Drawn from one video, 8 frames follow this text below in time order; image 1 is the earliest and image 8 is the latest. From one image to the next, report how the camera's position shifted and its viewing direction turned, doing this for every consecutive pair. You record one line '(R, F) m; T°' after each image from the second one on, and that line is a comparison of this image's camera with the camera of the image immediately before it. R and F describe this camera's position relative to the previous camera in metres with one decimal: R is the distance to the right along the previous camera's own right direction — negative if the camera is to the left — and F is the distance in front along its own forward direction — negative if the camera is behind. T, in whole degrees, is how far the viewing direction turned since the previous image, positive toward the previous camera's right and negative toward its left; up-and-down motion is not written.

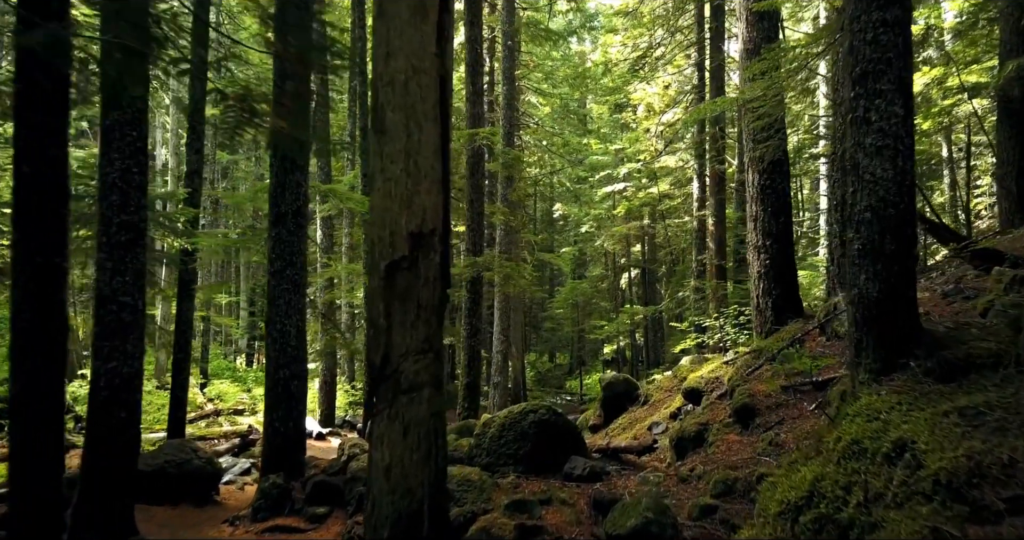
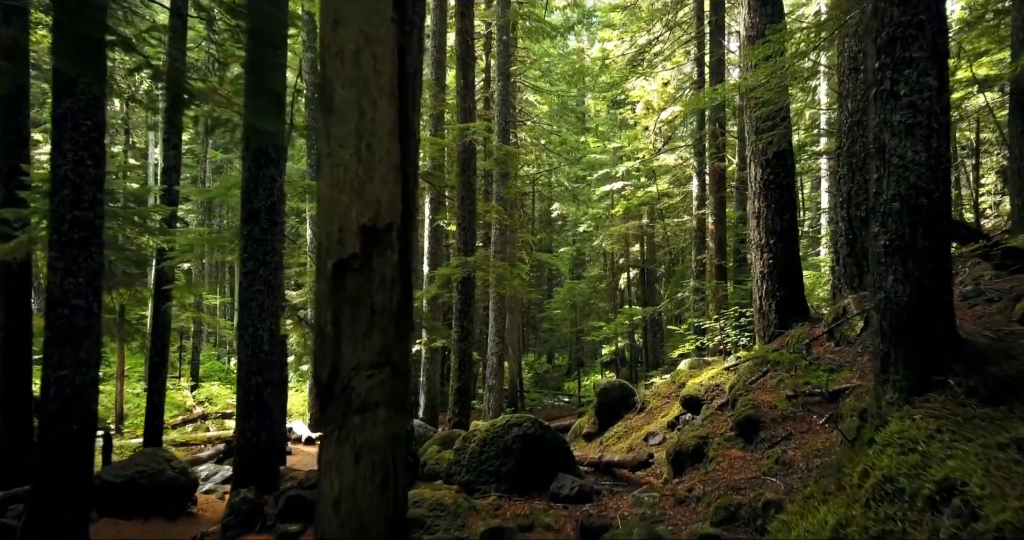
(+0.1, +0.4) m; 0°
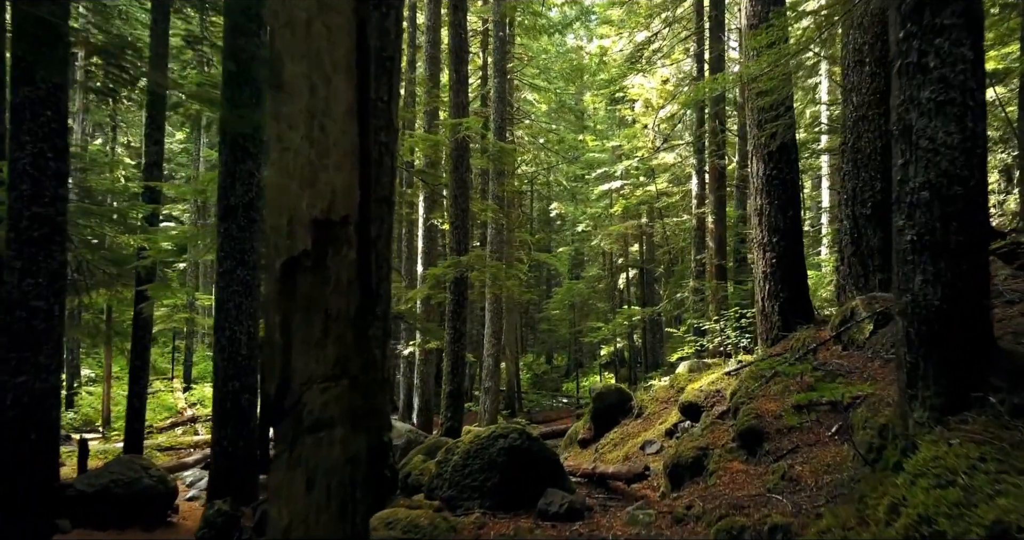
(+0.1, +0.3) m; 0°
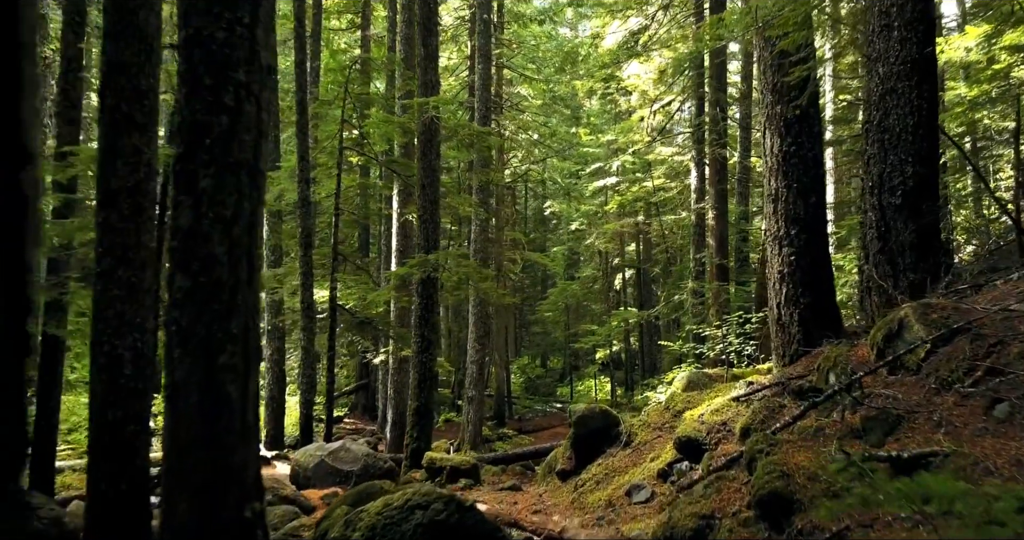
(+0.4, +1.2) m; 0°
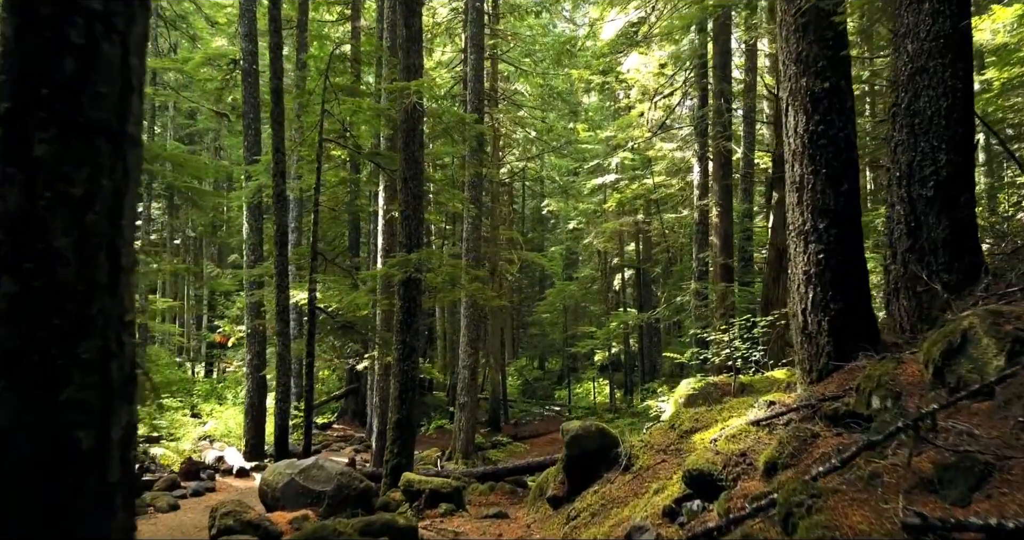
(+0.1, +0.7) m; 0°
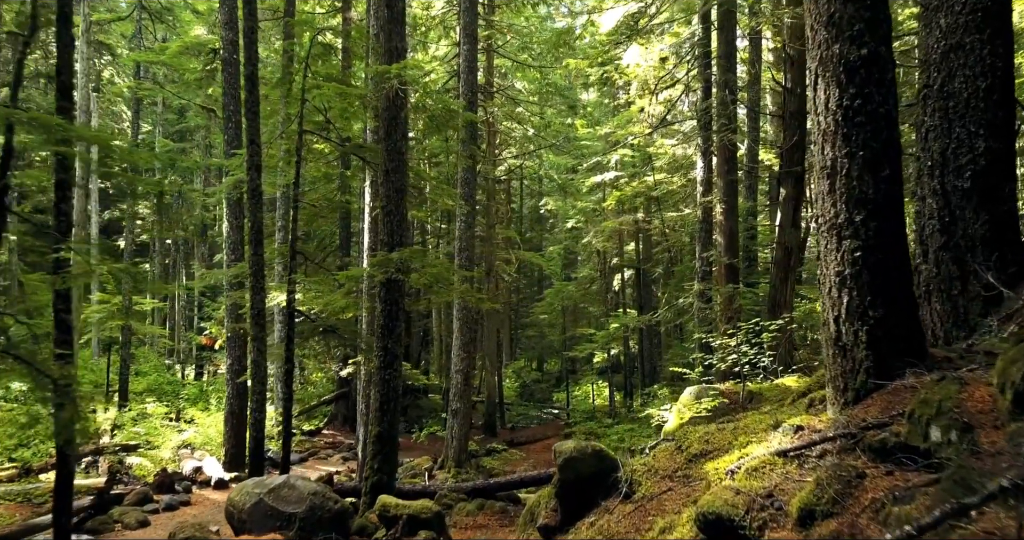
(+0.1, +0.7) m; 0°
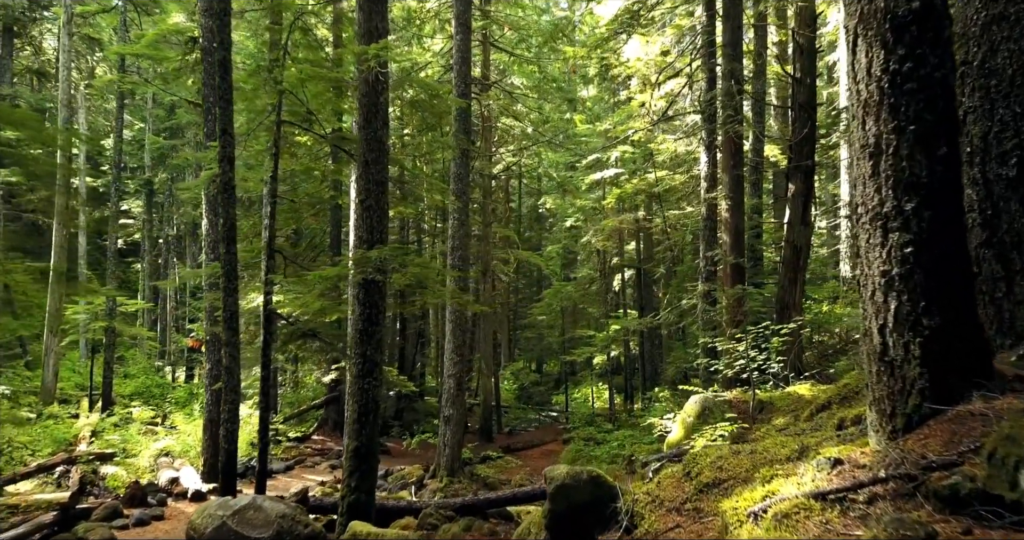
(+0.1, +0.6) m; 0°
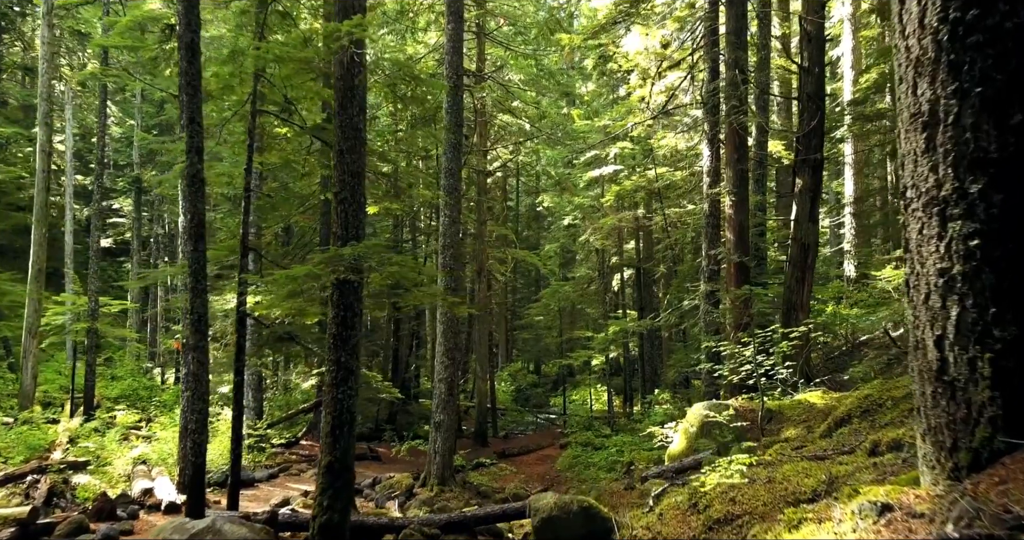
(+0.1, +0.6) m; 0°
